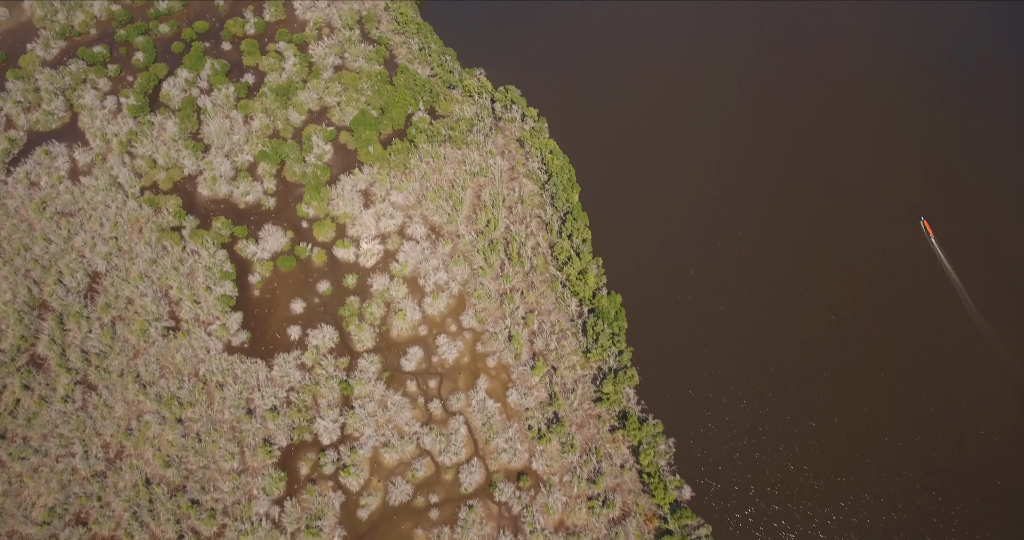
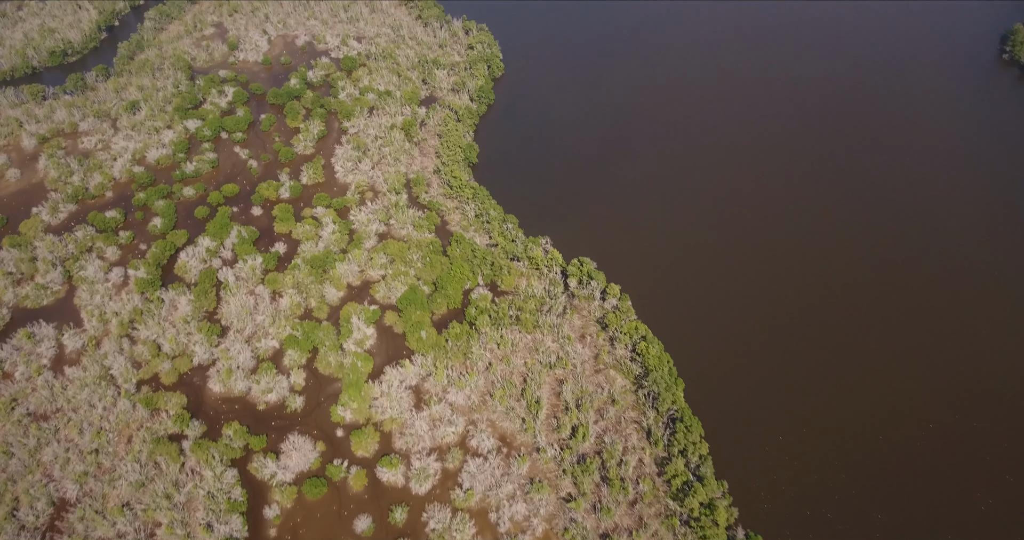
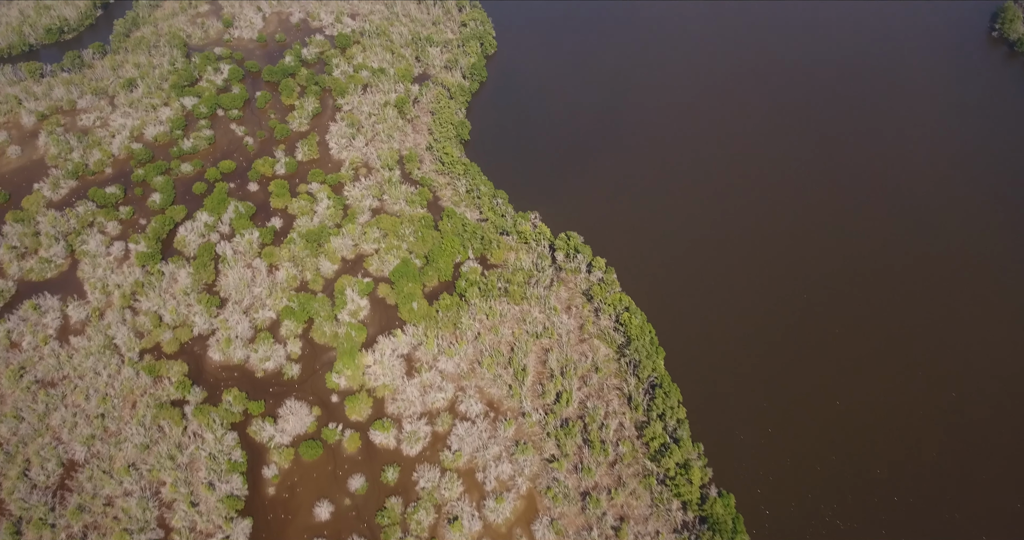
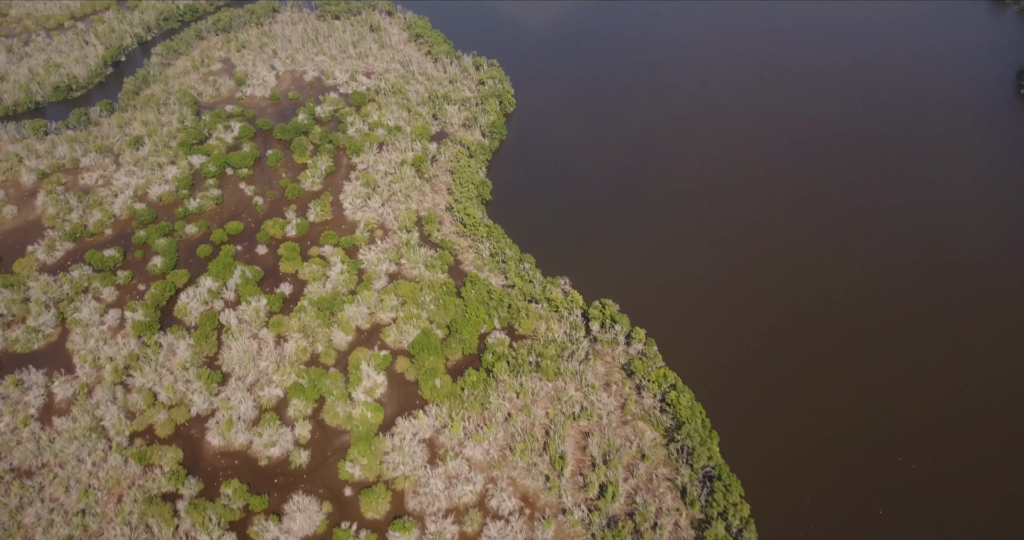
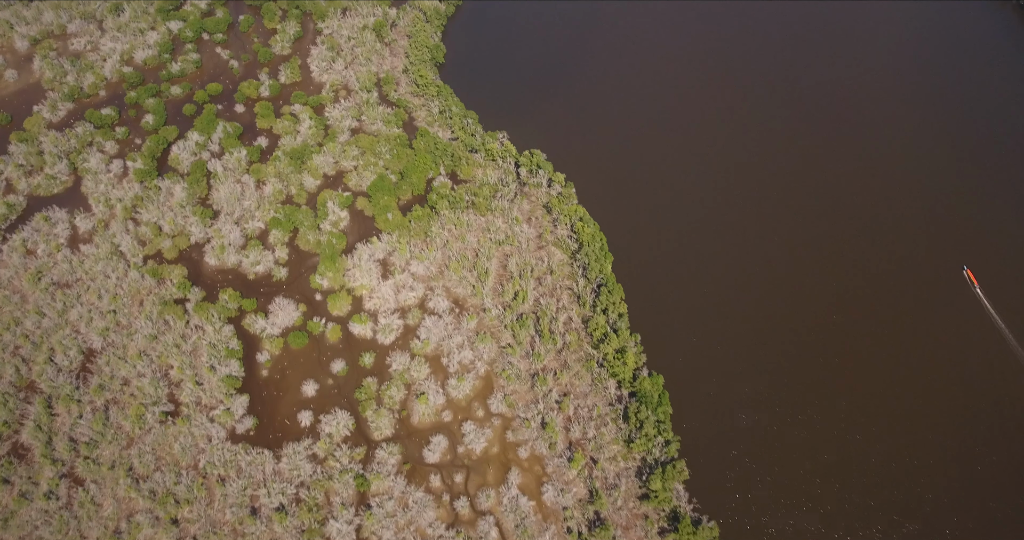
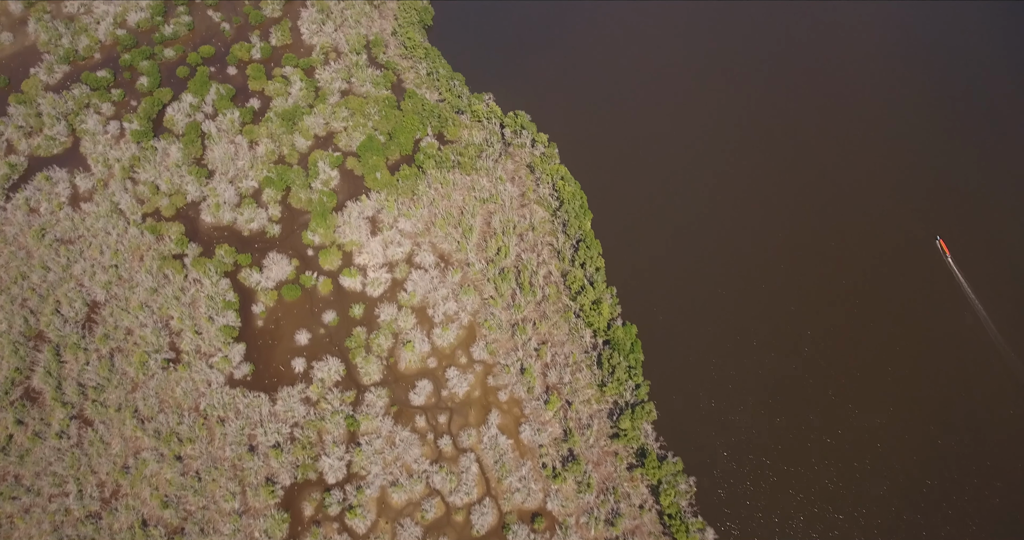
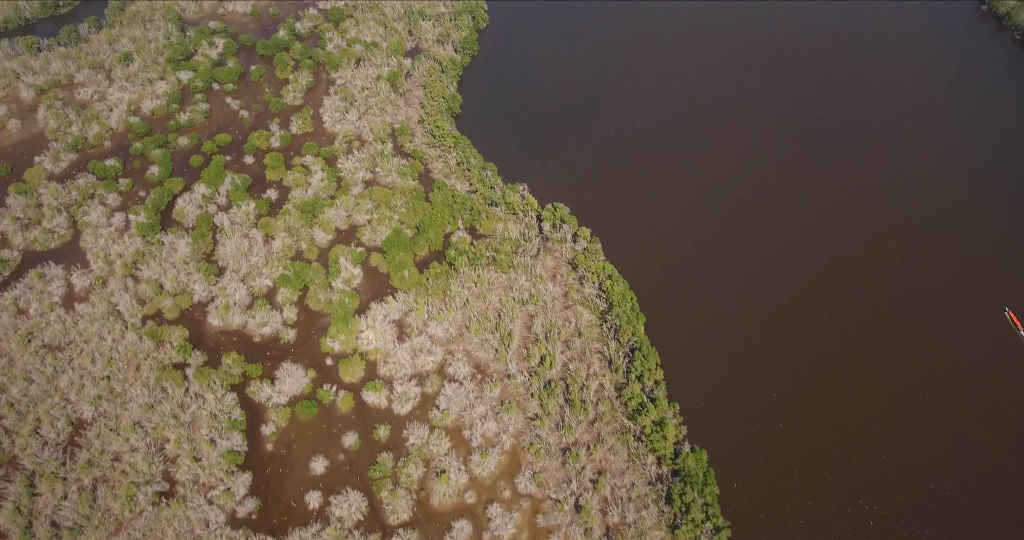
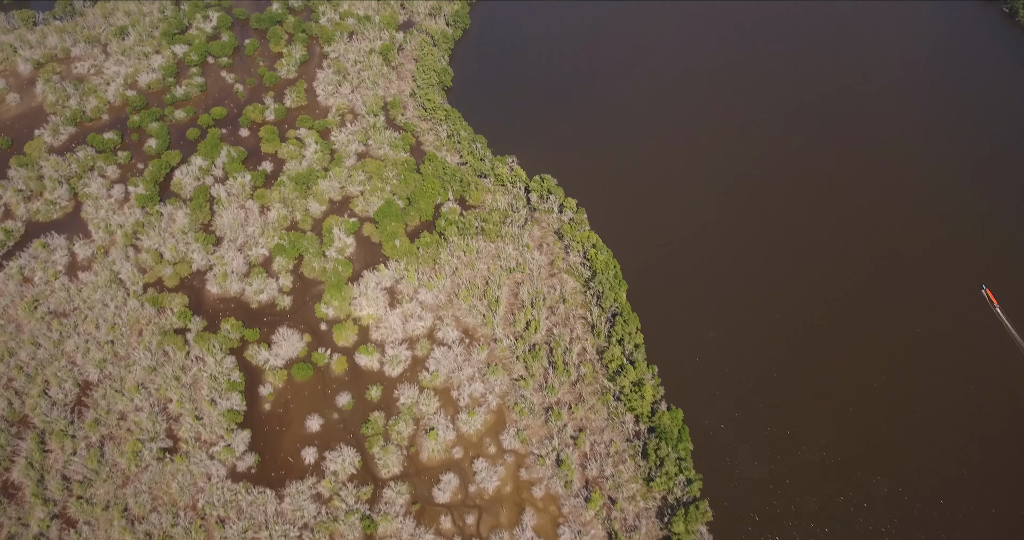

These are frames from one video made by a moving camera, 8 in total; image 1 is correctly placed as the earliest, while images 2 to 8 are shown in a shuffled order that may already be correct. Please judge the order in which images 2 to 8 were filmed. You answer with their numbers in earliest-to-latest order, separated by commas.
6, 5, 8, 7, 3, 2, 4
